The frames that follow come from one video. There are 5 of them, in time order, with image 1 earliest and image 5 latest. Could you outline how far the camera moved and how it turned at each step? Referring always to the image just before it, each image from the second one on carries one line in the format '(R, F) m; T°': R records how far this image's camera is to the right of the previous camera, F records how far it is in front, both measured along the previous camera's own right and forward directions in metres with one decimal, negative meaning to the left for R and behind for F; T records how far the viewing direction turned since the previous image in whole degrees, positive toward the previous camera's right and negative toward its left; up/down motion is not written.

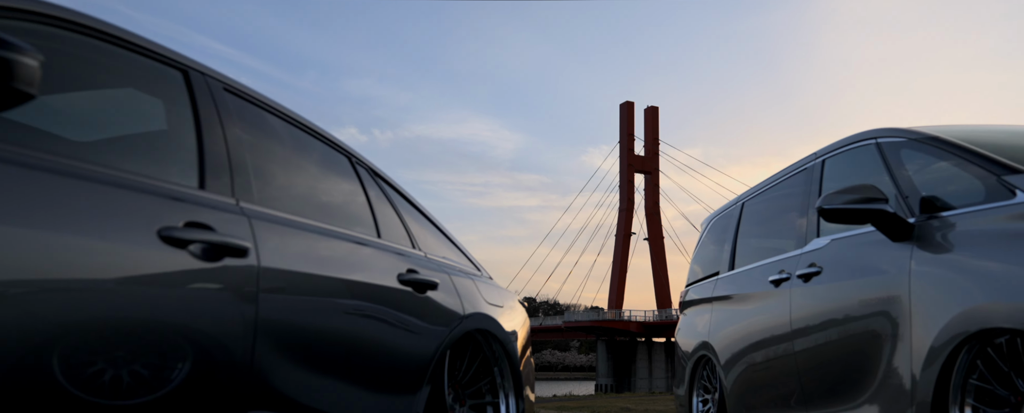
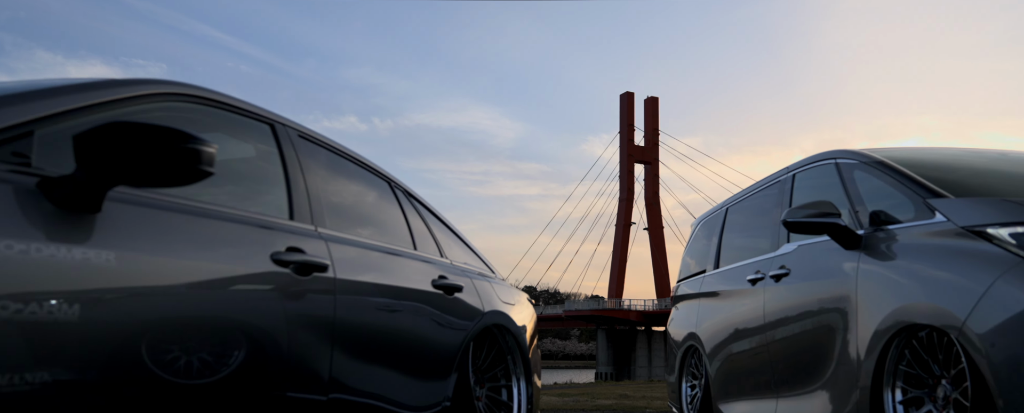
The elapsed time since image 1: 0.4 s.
(0.0, -0.5) m; 0°
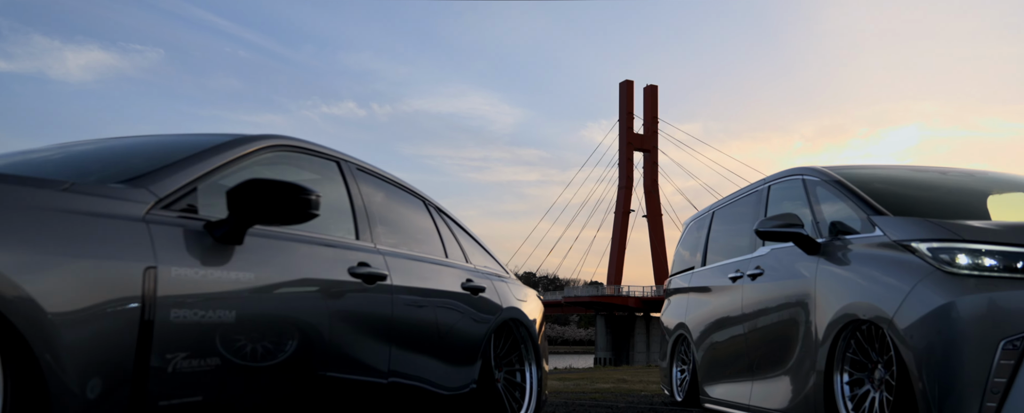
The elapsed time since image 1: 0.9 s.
(-0.1, -0.6) m; 0°
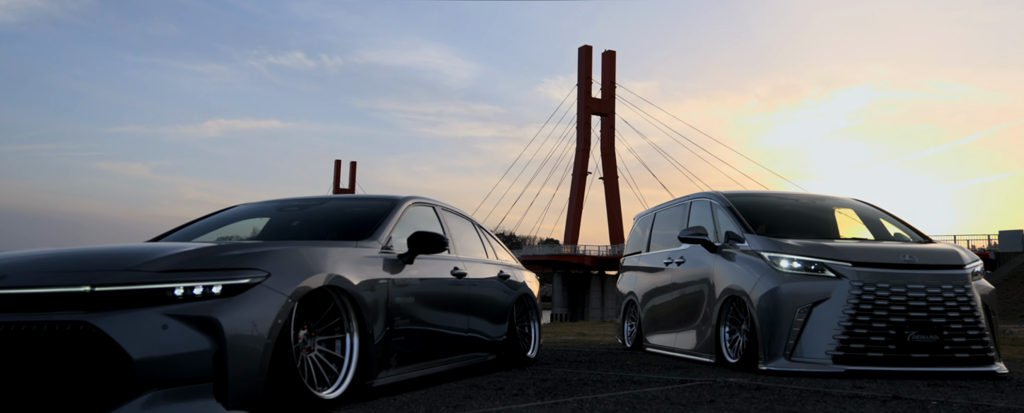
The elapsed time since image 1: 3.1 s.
(-0.5, -2.1) m; +4°
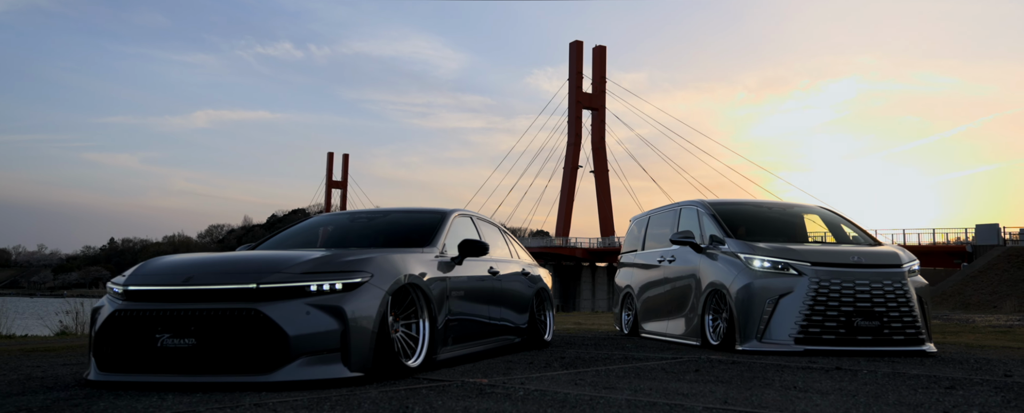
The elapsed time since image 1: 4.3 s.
(-0.3, -1.1) m; +1°
